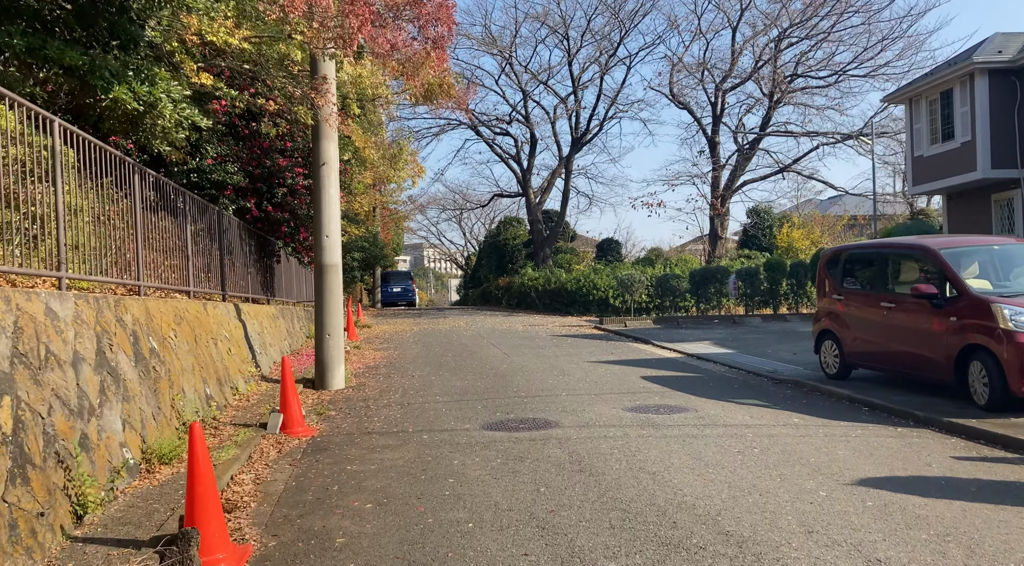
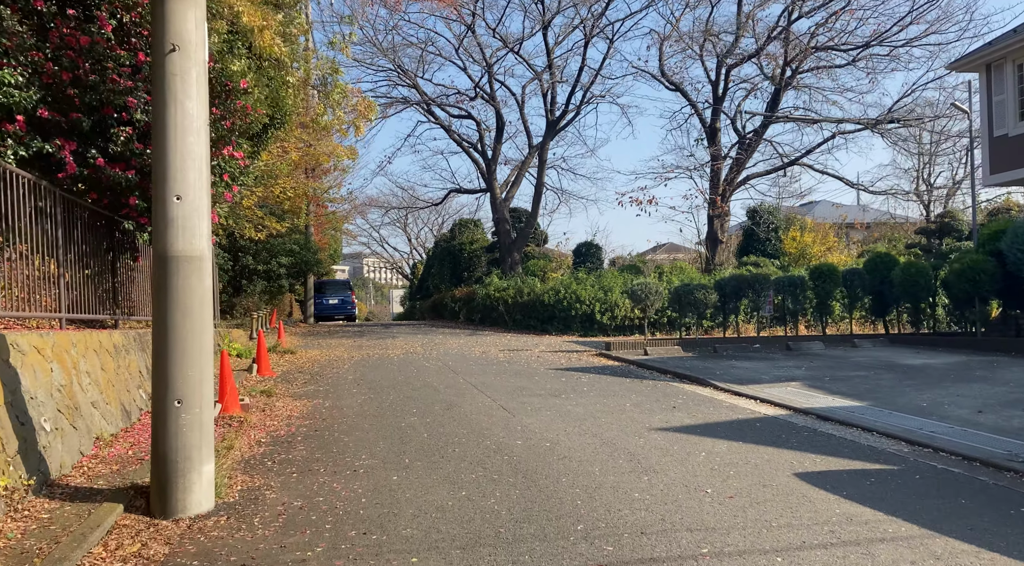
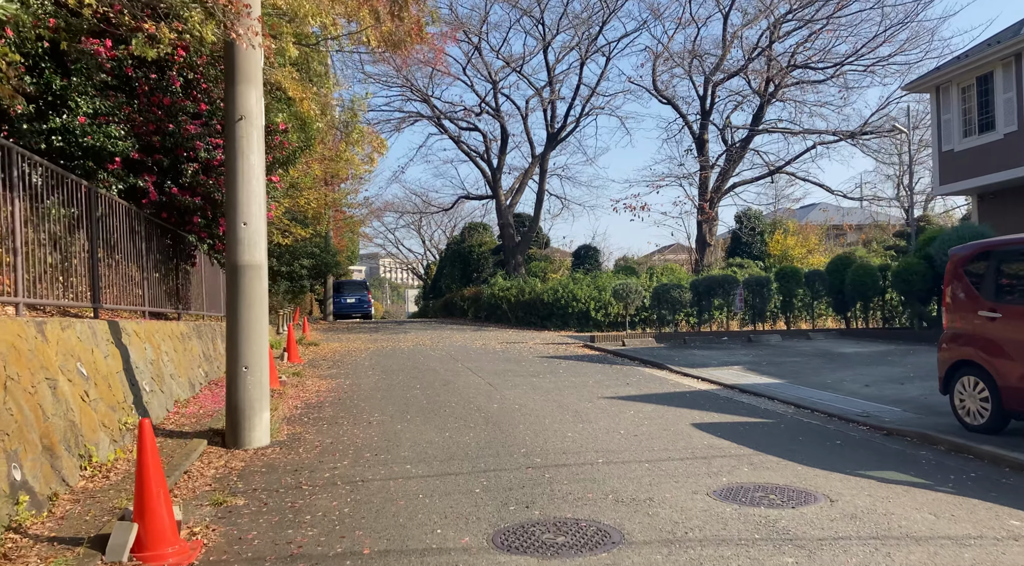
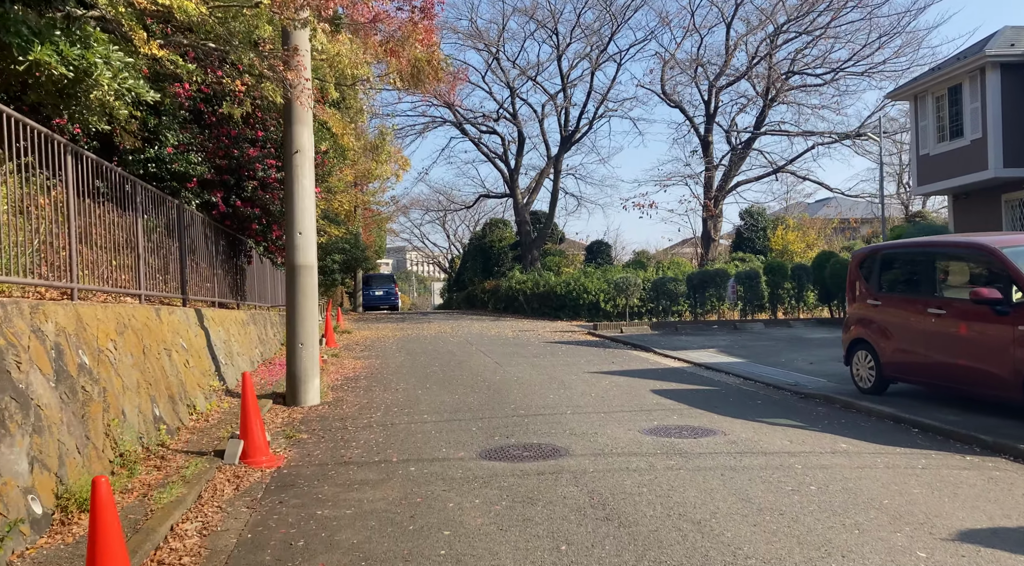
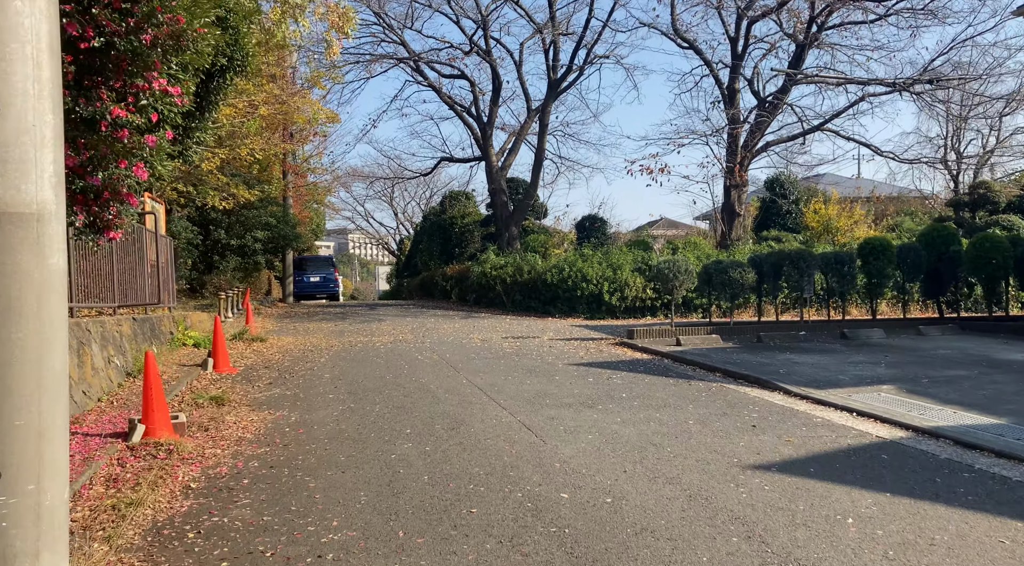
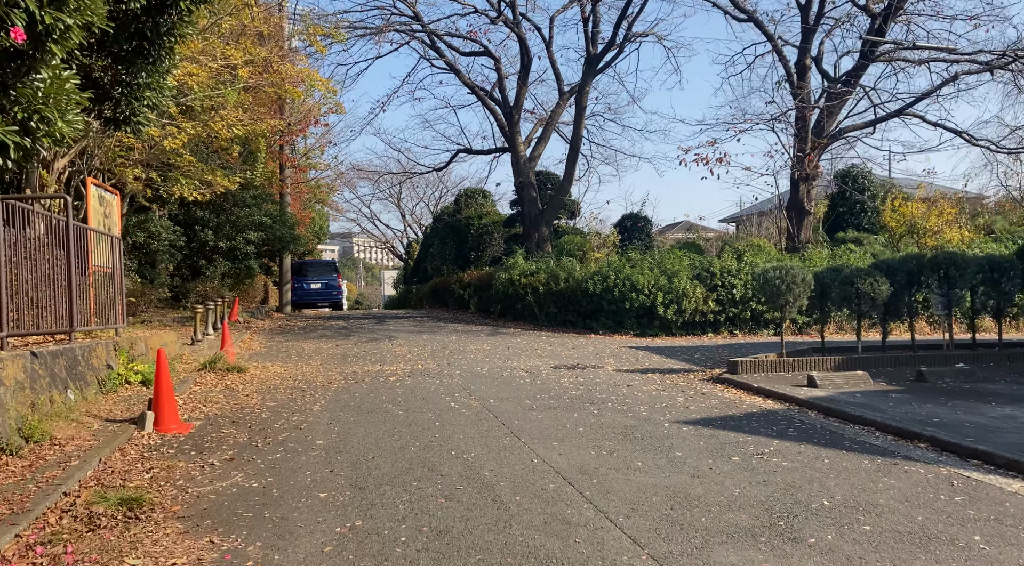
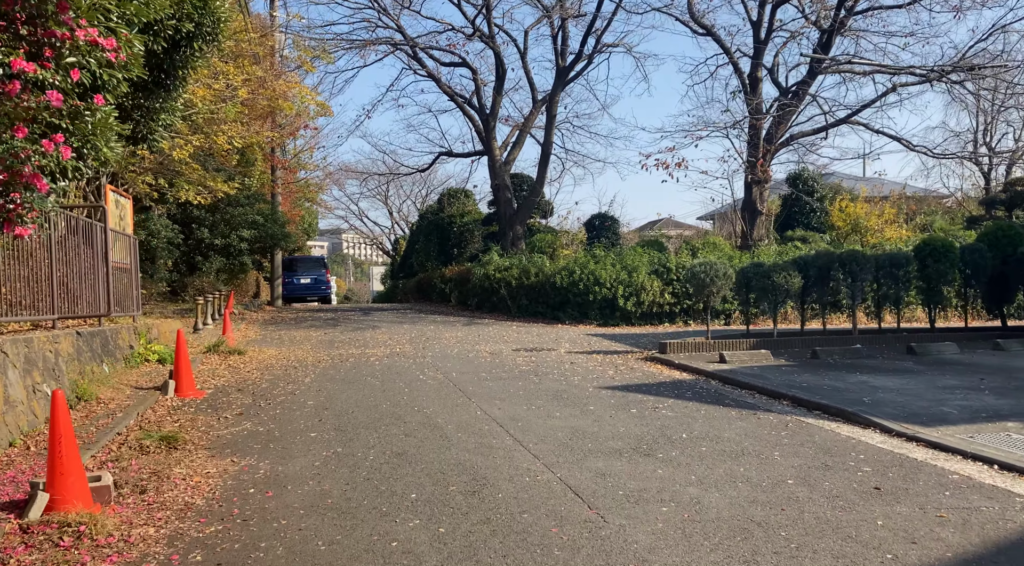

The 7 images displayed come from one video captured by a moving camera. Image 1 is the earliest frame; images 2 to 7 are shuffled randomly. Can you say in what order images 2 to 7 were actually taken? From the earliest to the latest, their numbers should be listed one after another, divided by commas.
4, 3, 2, 5, 7, 6
